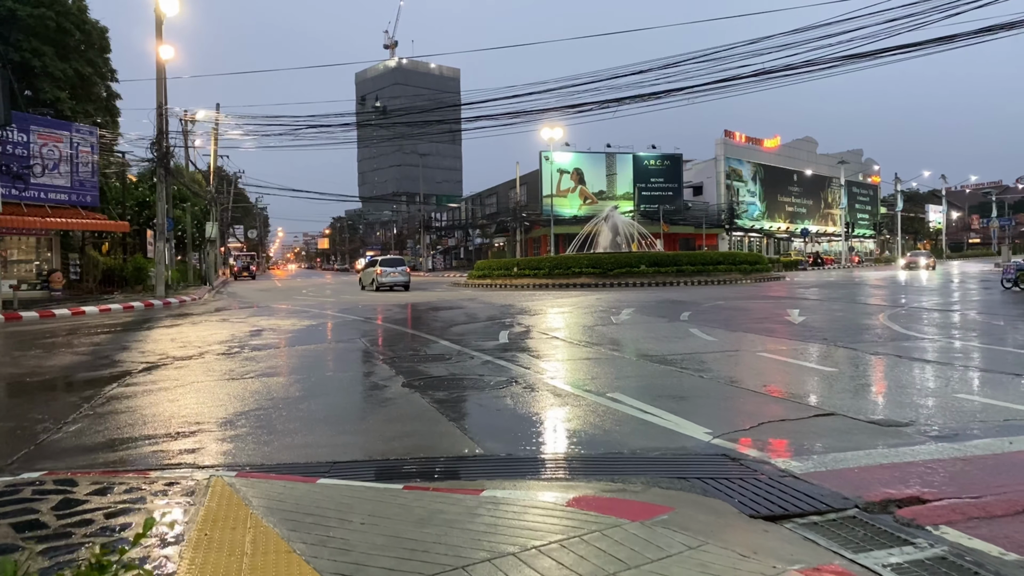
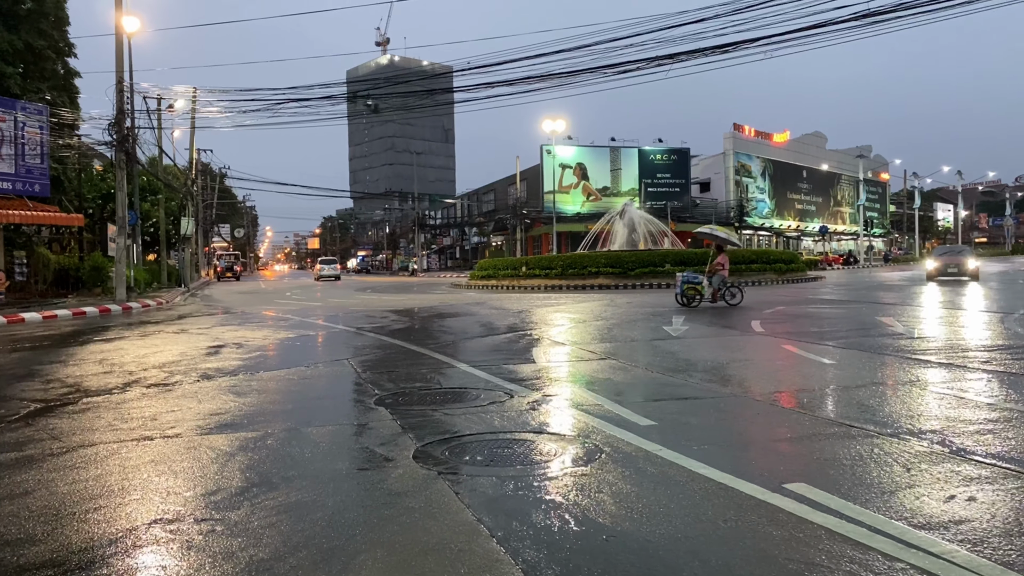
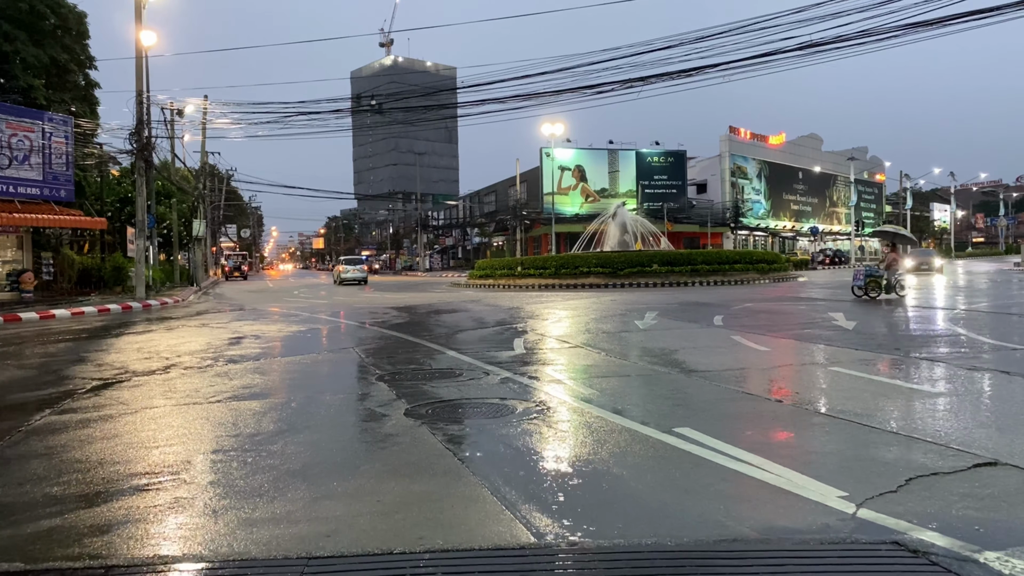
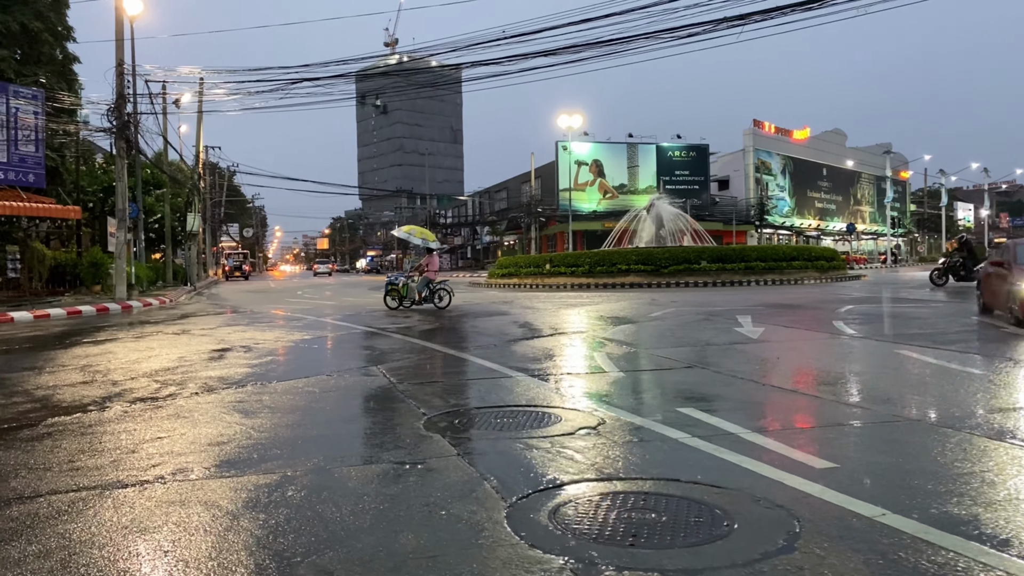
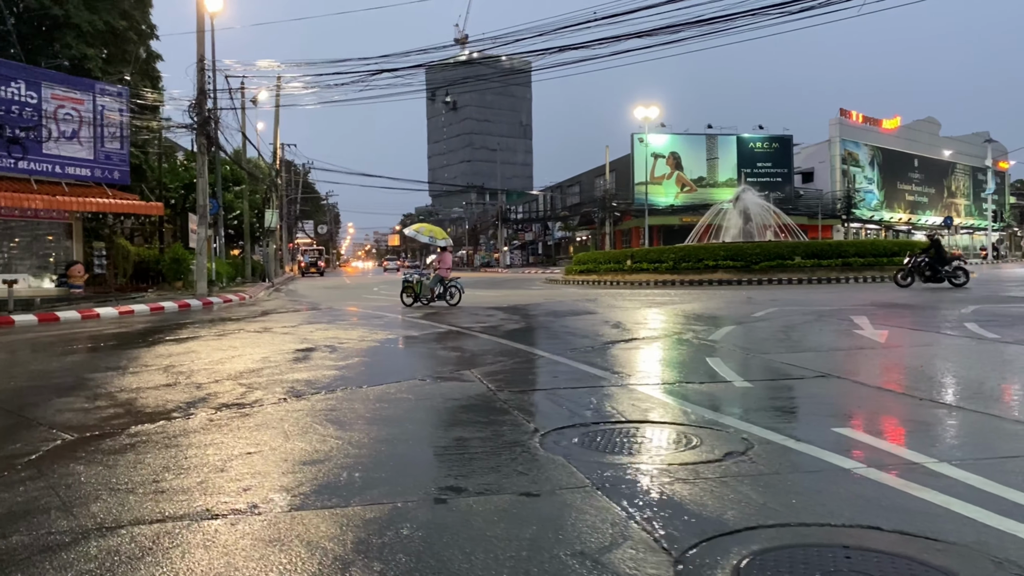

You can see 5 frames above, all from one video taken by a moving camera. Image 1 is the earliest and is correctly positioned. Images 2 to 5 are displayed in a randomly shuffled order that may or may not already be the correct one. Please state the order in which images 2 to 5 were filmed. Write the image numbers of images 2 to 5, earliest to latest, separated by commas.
3, 2, 4, 5
